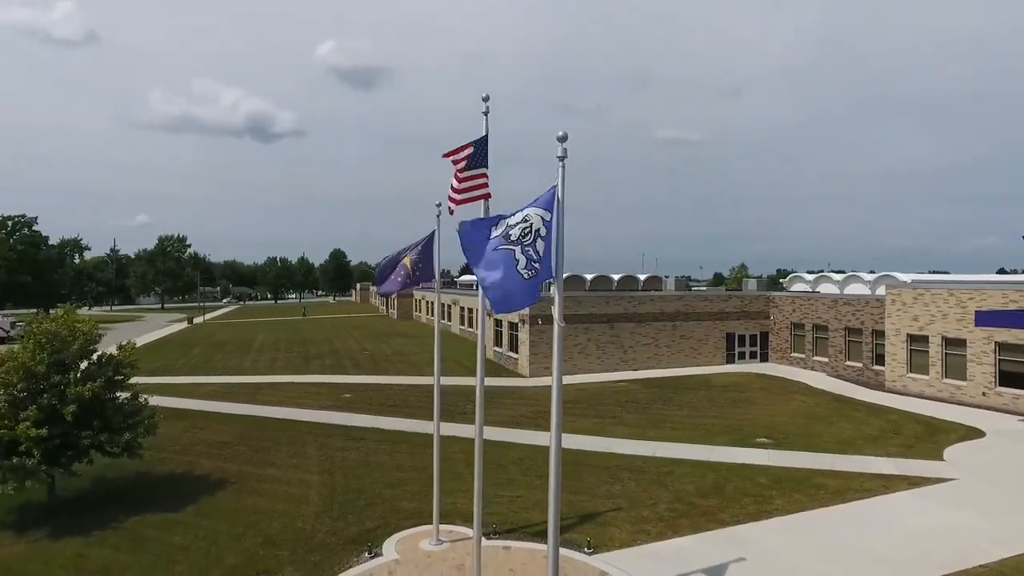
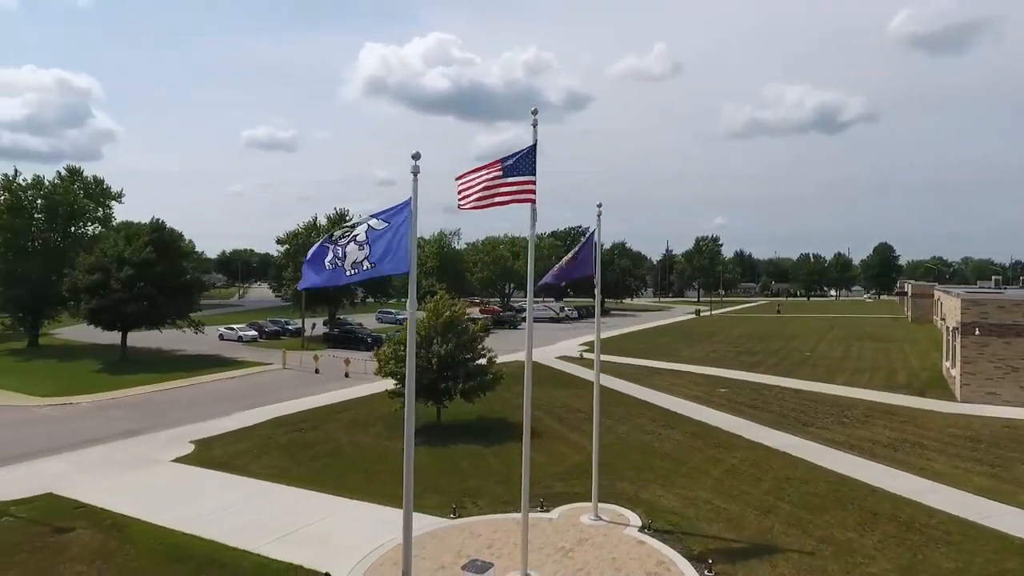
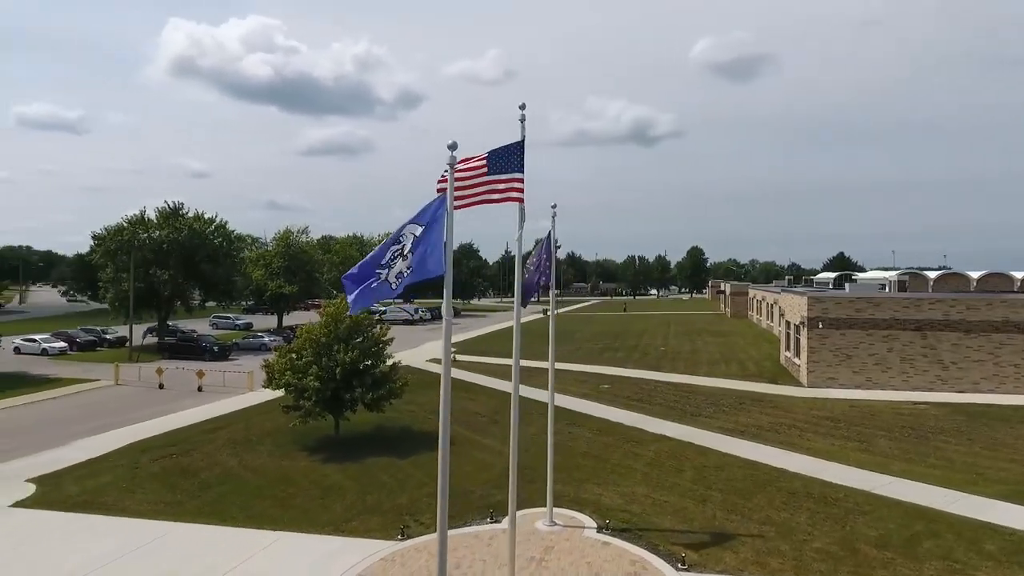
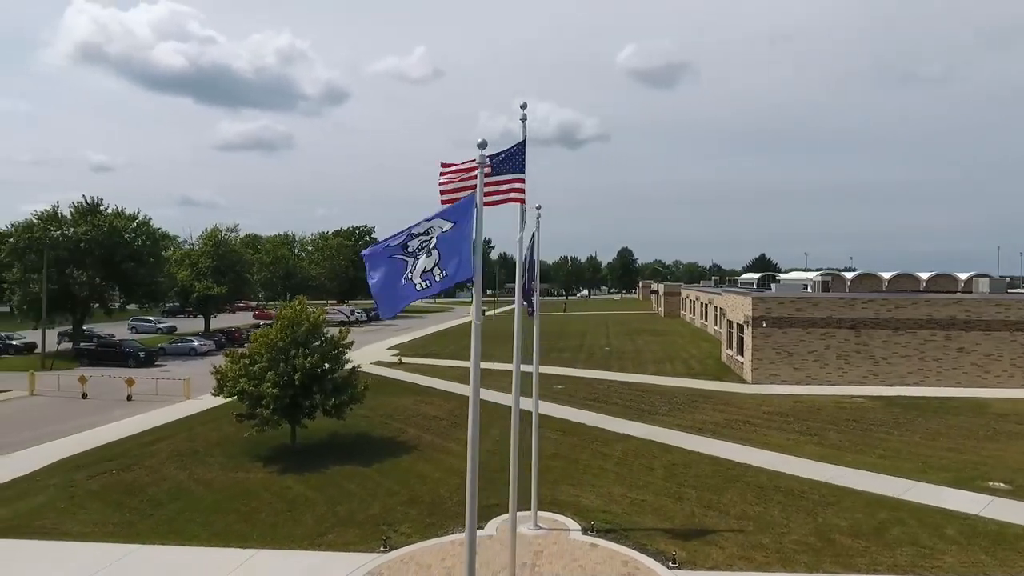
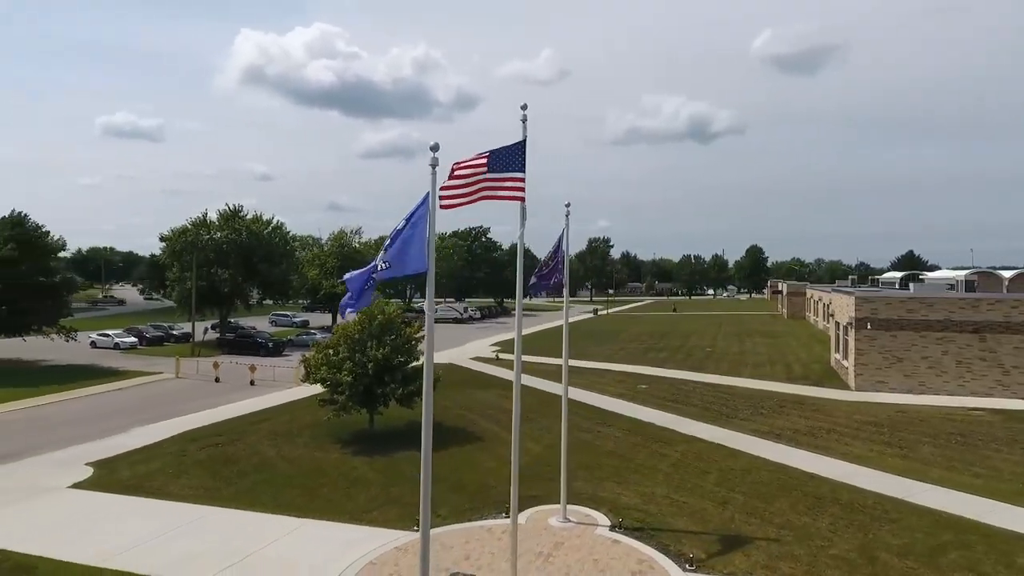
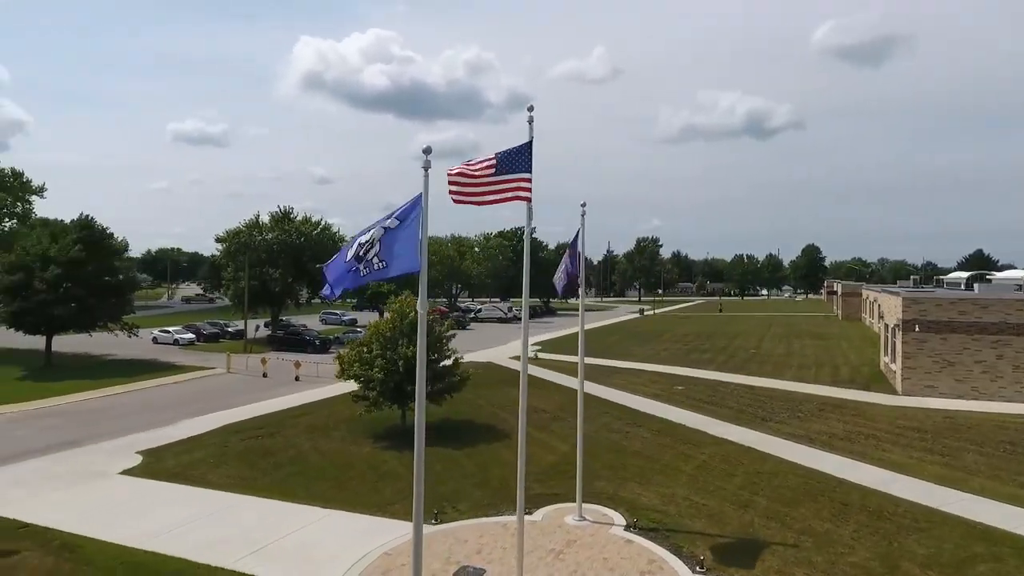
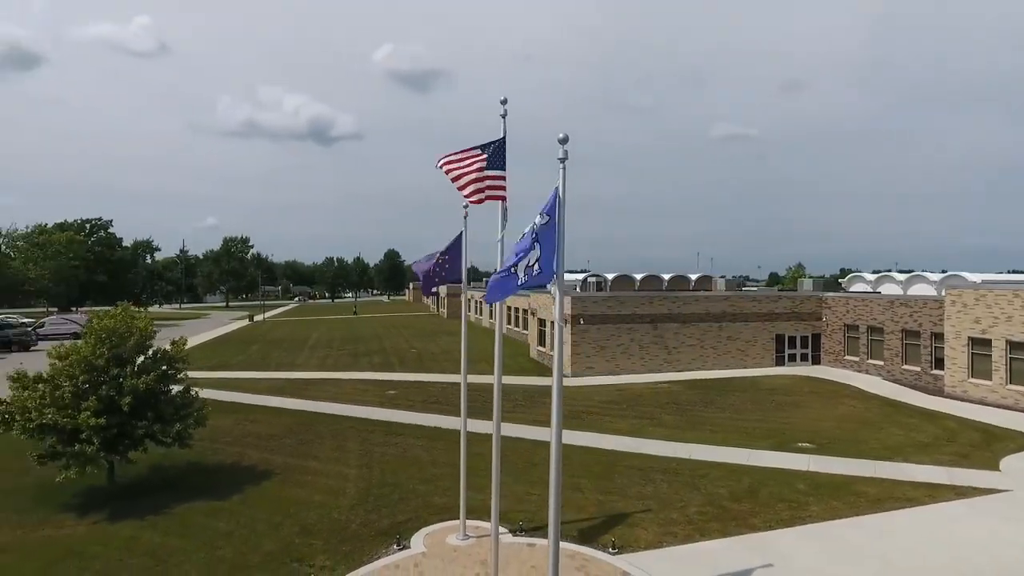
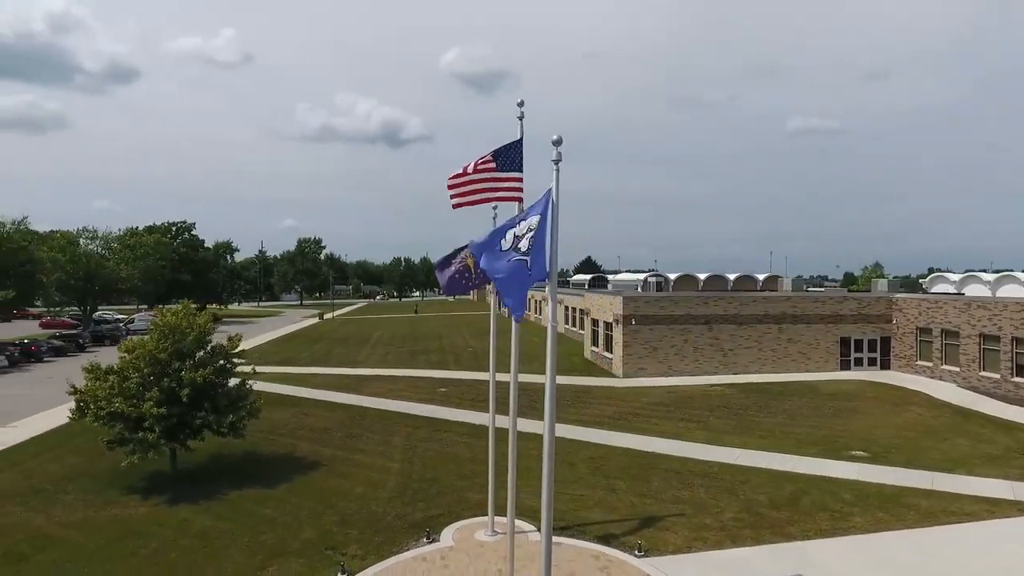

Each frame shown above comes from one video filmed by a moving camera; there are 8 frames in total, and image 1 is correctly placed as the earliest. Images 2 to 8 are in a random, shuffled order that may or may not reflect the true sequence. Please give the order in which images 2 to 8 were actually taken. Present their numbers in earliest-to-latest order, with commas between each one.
7, 8, 4, 3, 5, 6, 2
